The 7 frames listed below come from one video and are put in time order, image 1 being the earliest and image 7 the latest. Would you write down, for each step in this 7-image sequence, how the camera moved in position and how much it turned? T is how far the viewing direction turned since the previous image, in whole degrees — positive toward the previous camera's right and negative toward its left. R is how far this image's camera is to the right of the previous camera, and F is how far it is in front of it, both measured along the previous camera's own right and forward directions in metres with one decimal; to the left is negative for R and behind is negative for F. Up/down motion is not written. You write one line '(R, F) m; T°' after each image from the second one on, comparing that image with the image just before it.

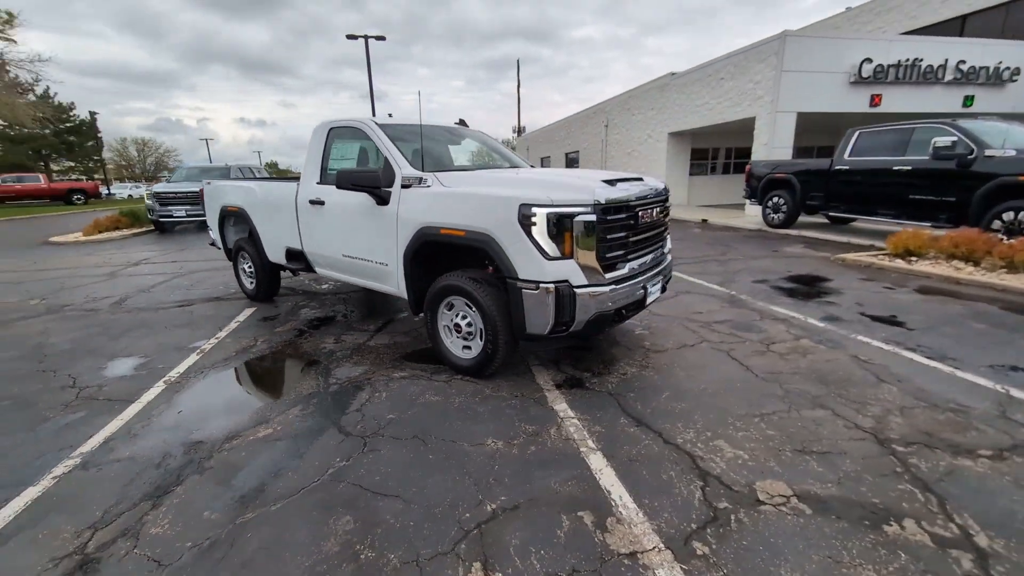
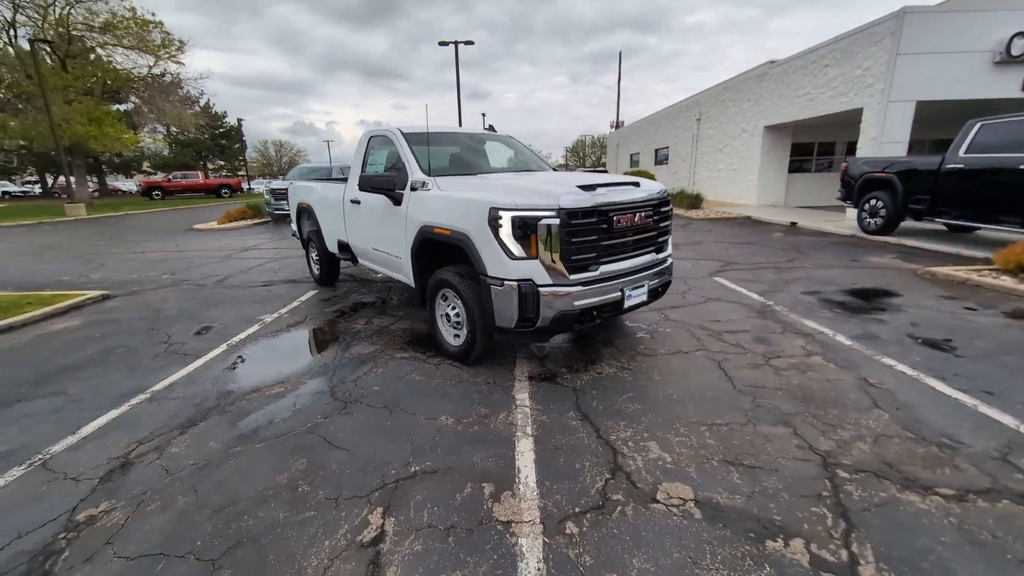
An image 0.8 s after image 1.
(+1.0, -0.2) m; -12°
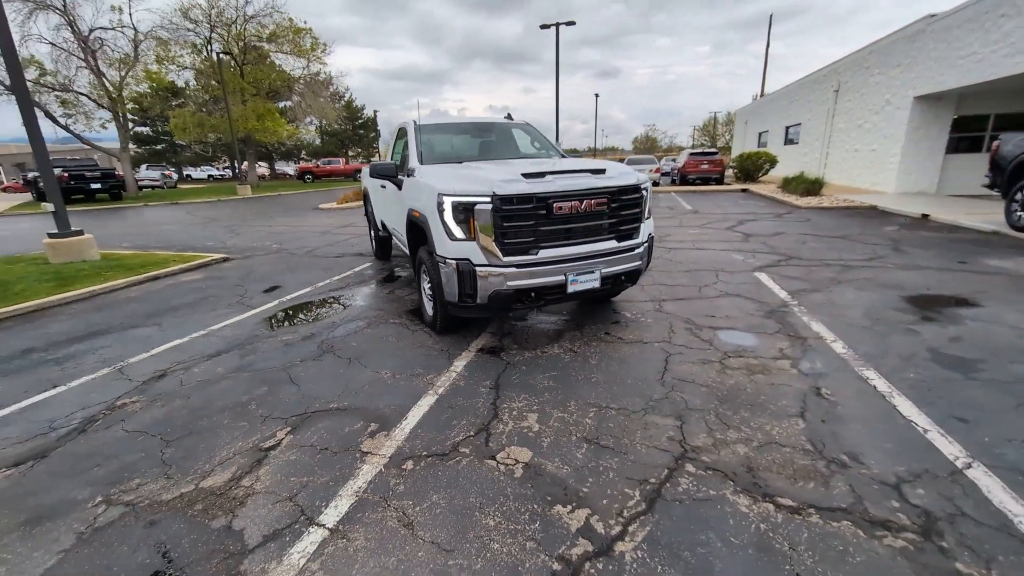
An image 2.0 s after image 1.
(+1.5, -0.1) m; -15°
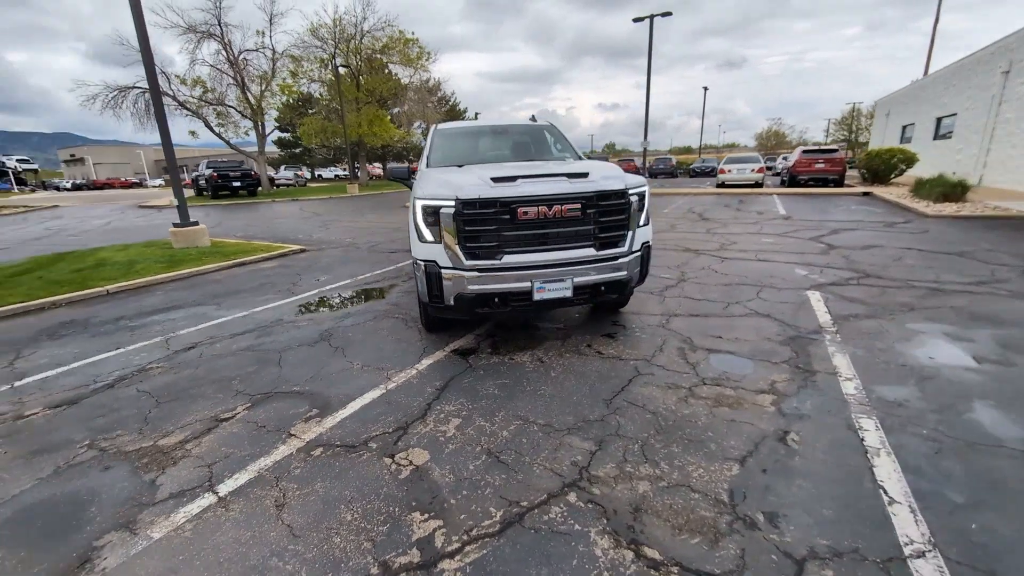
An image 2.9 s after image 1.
(+1.2, +0.2) m; -13°
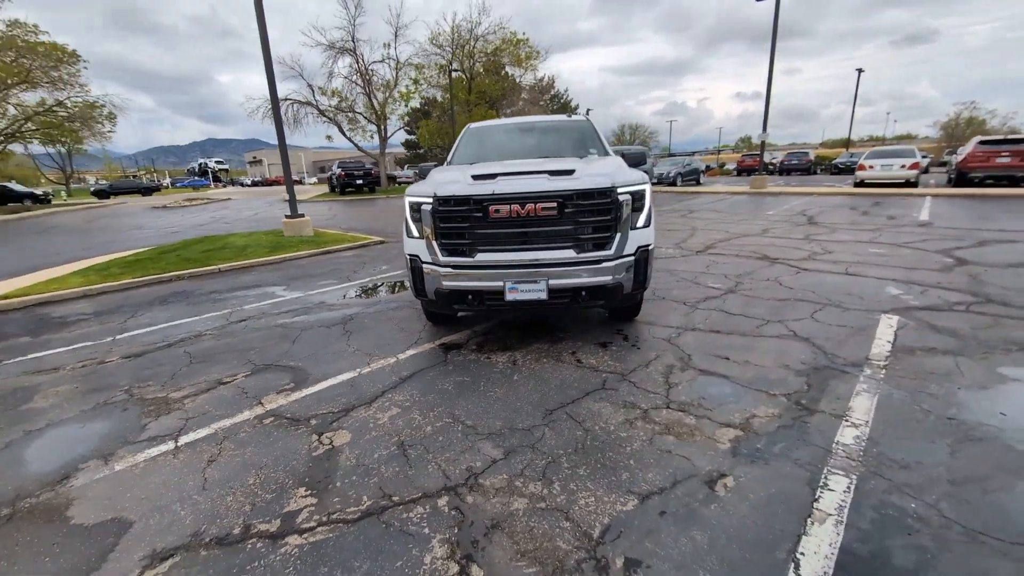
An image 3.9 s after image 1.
(+1.2, +0.2) m; -15°
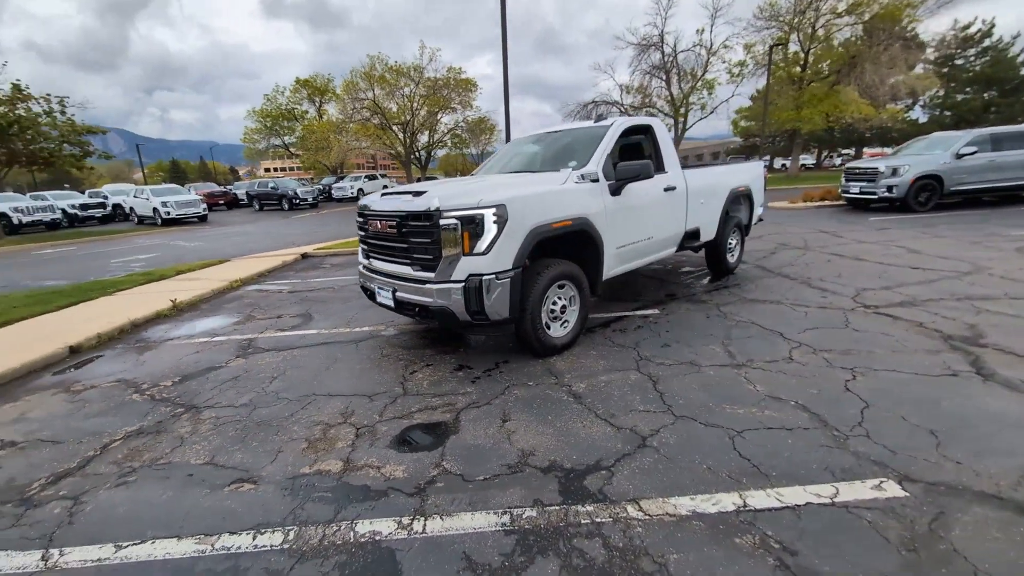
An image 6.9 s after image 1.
(+3.9, +1.4) m; -41°
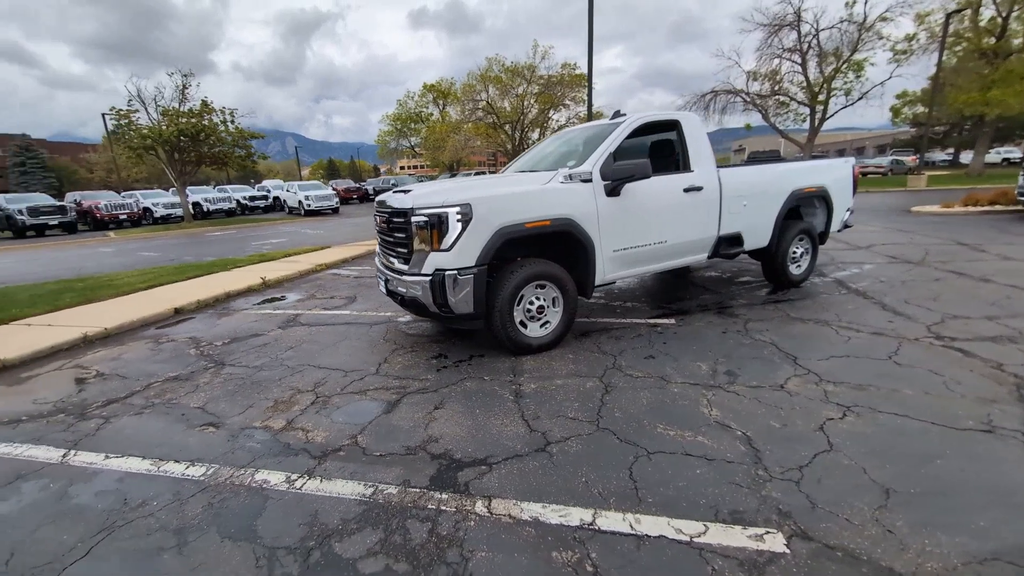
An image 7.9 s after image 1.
(+1.3, +0.1) m; -15°
